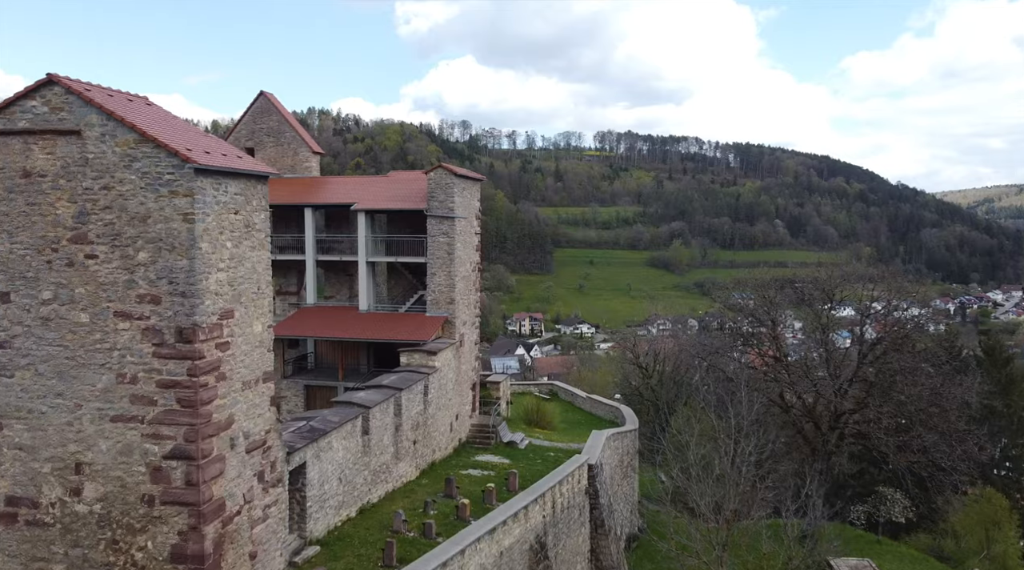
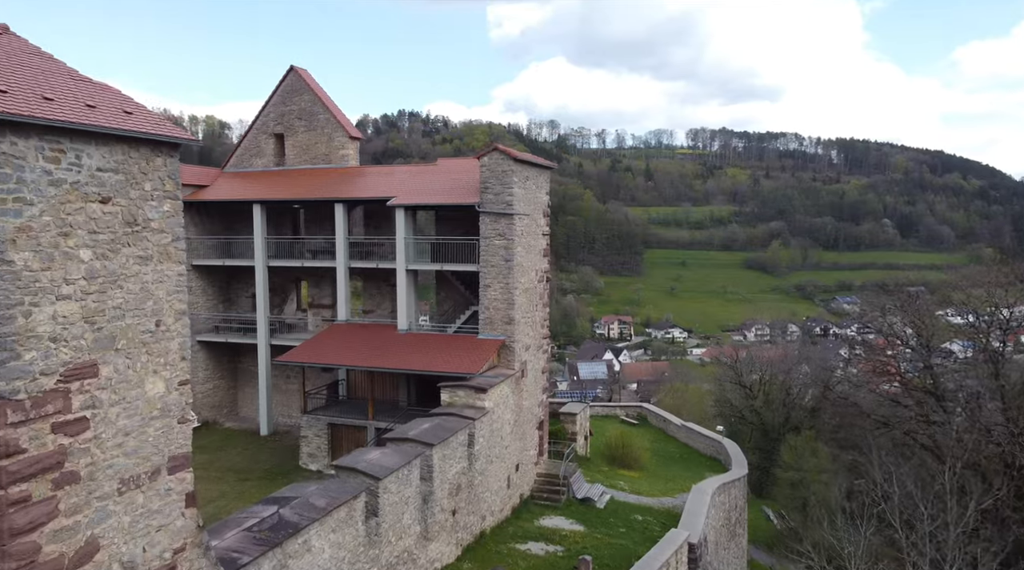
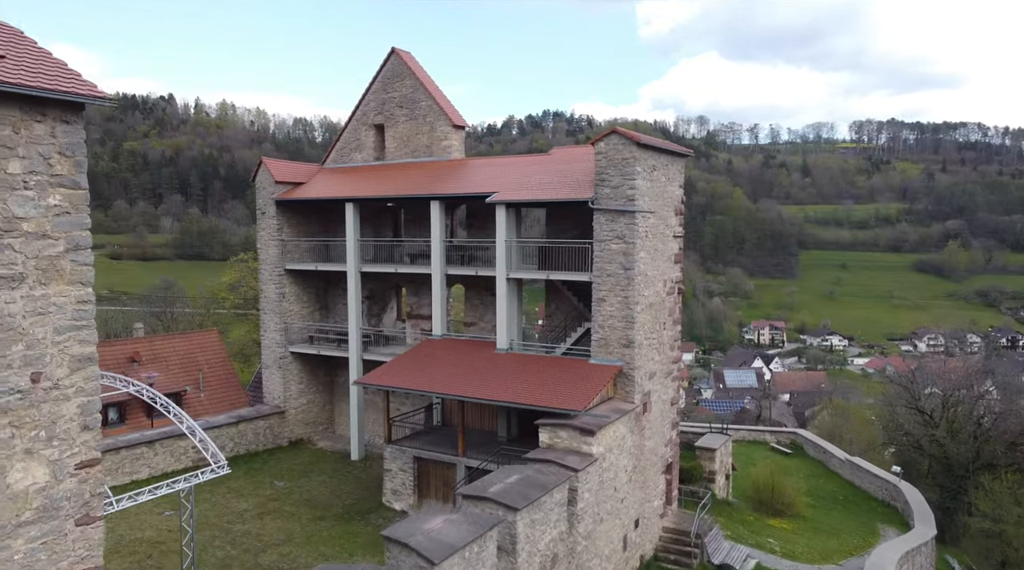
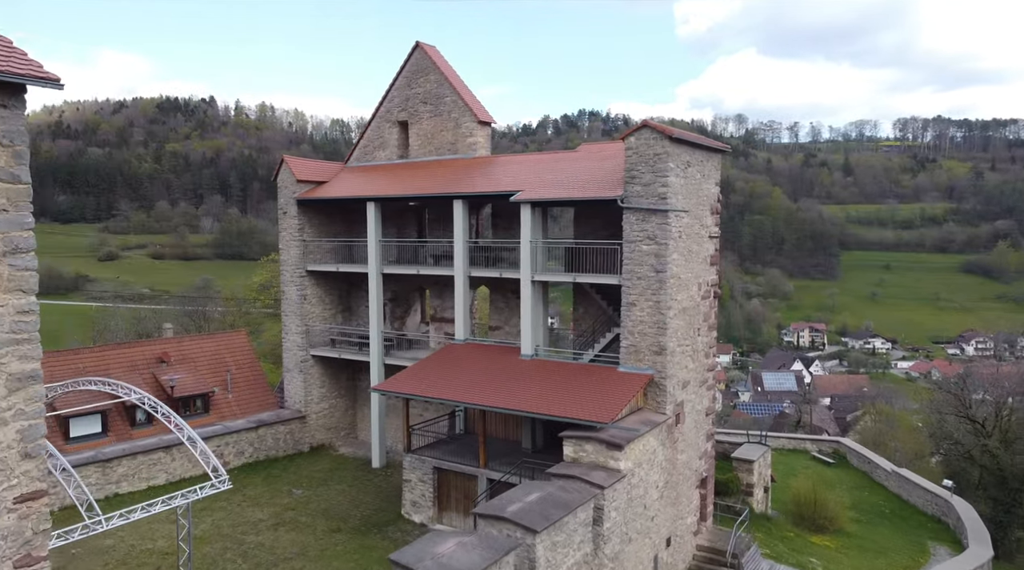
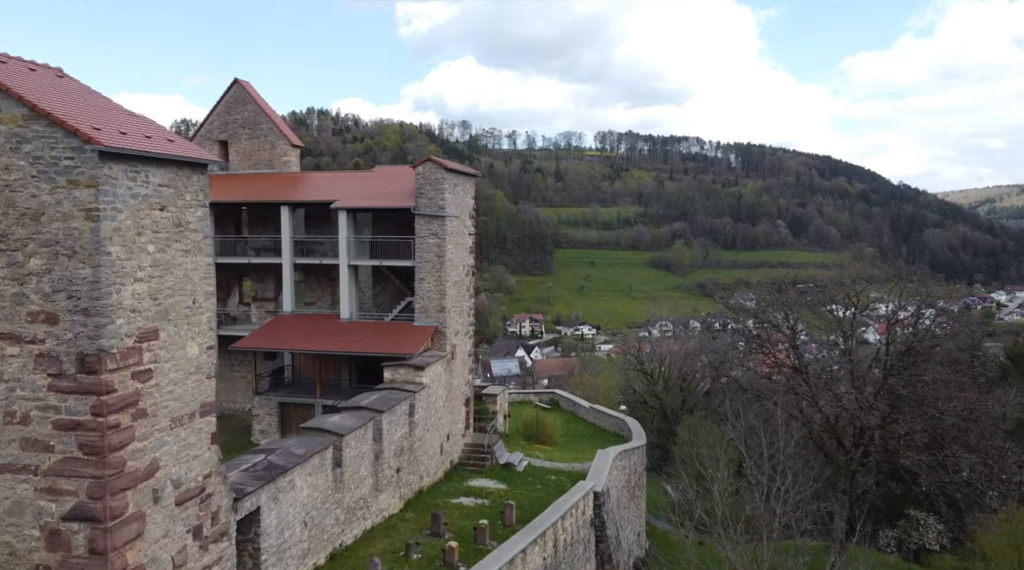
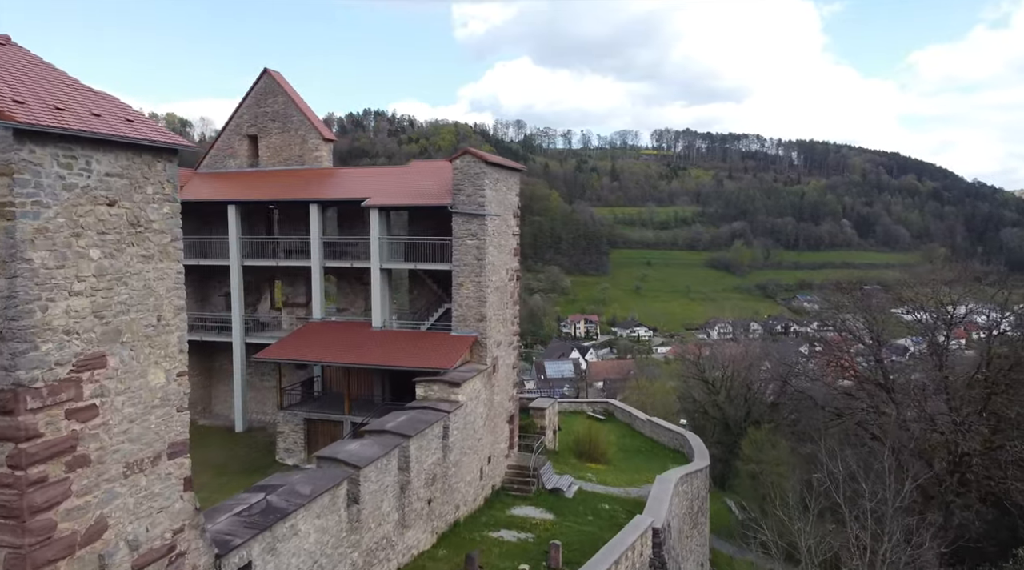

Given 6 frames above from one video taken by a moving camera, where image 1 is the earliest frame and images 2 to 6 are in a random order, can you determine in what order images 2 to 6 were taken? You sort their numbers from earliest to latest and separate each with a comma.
5, 6, 2, 3, 4
